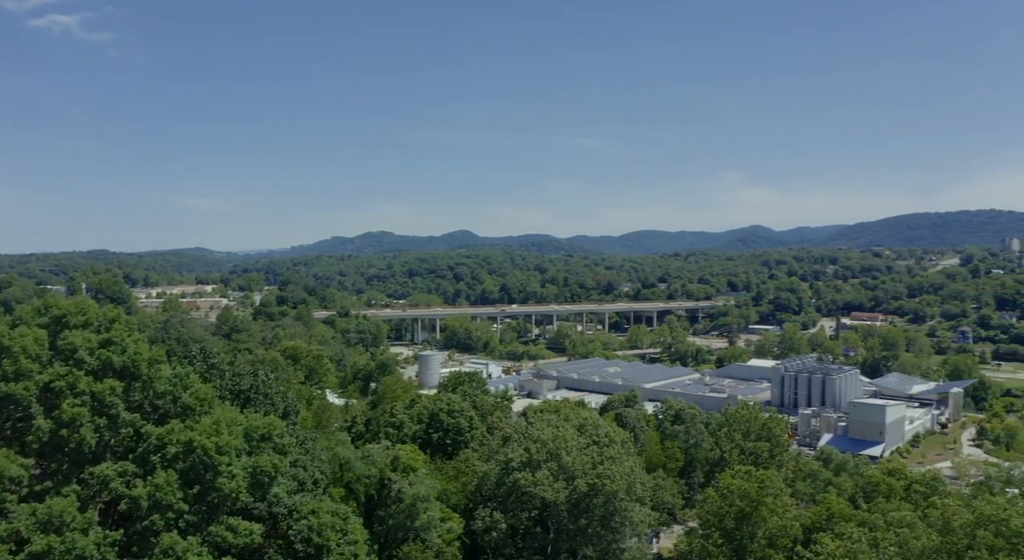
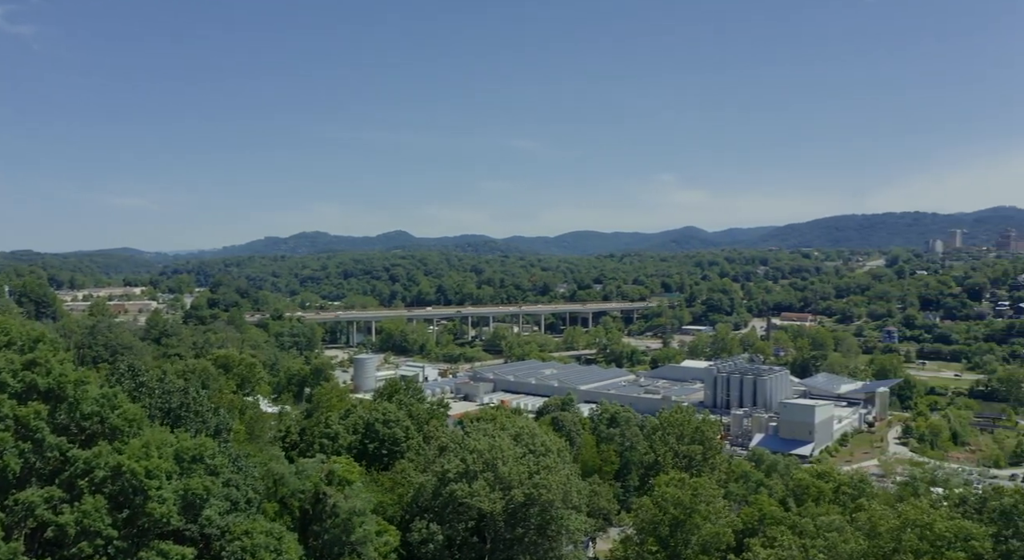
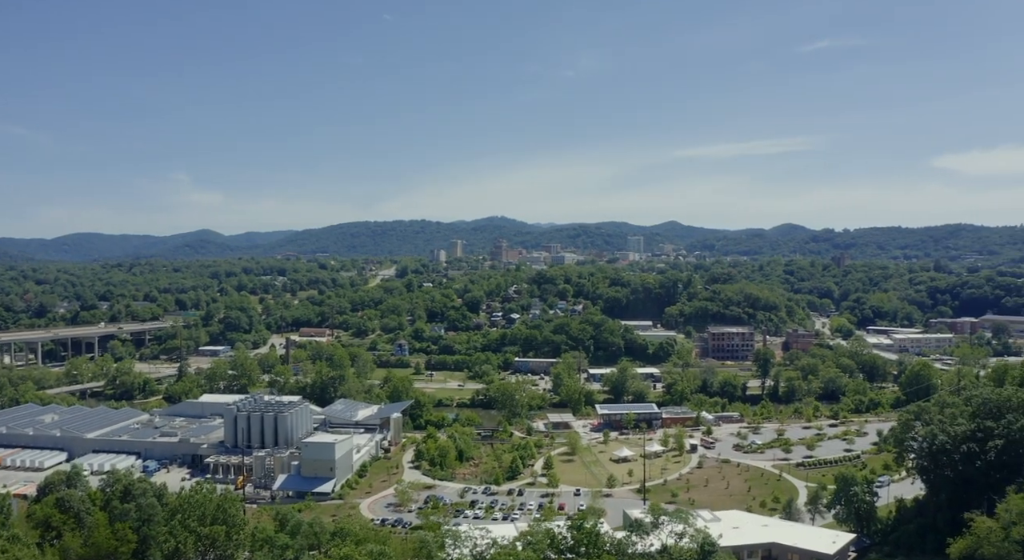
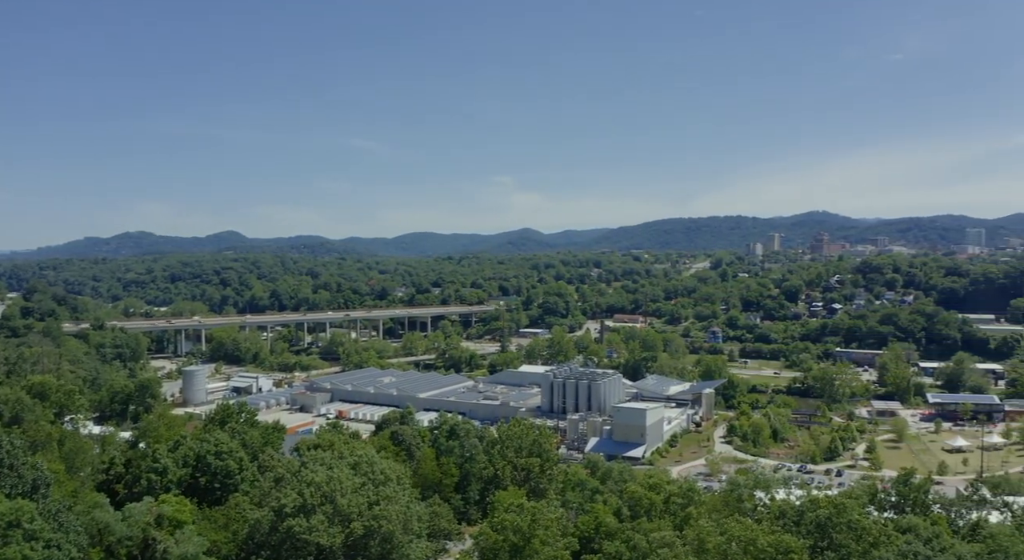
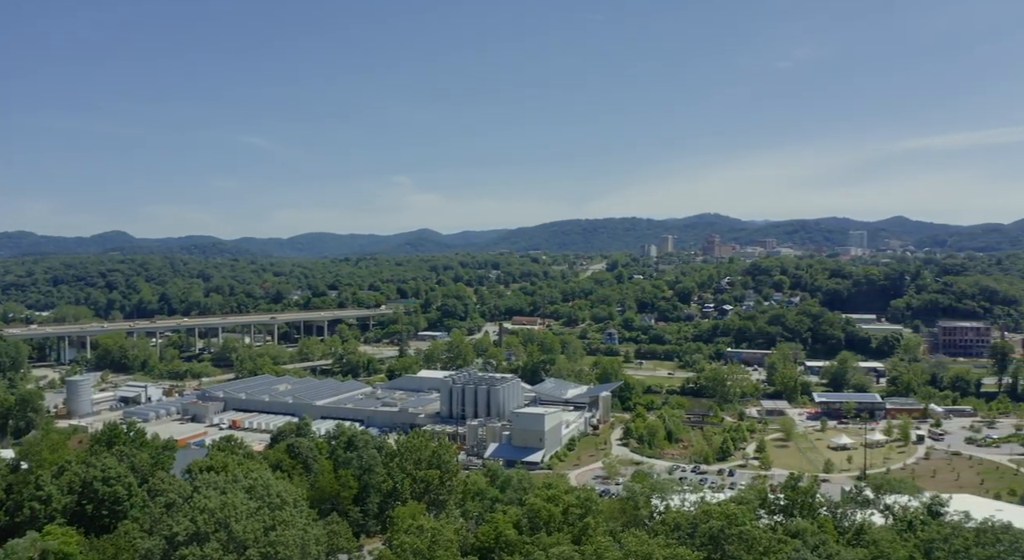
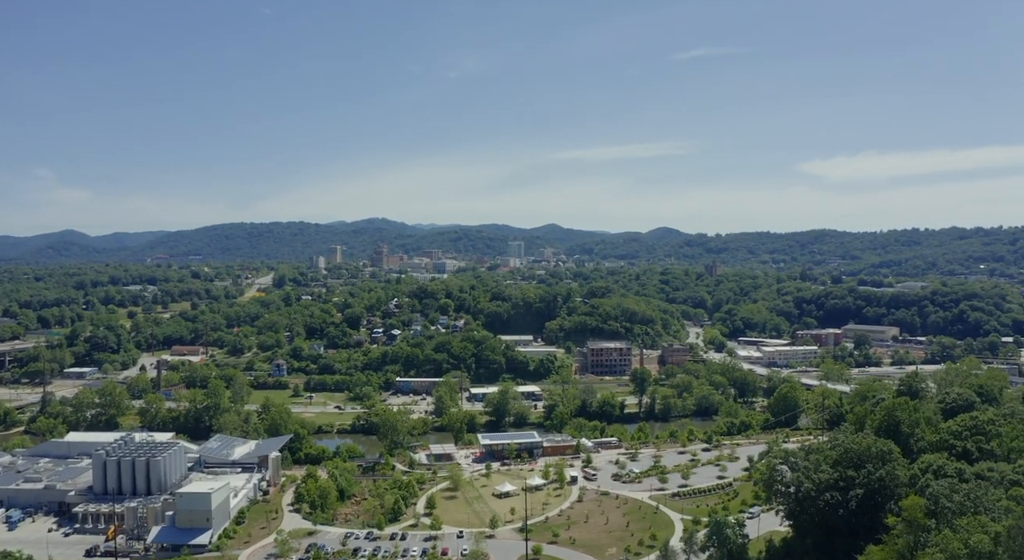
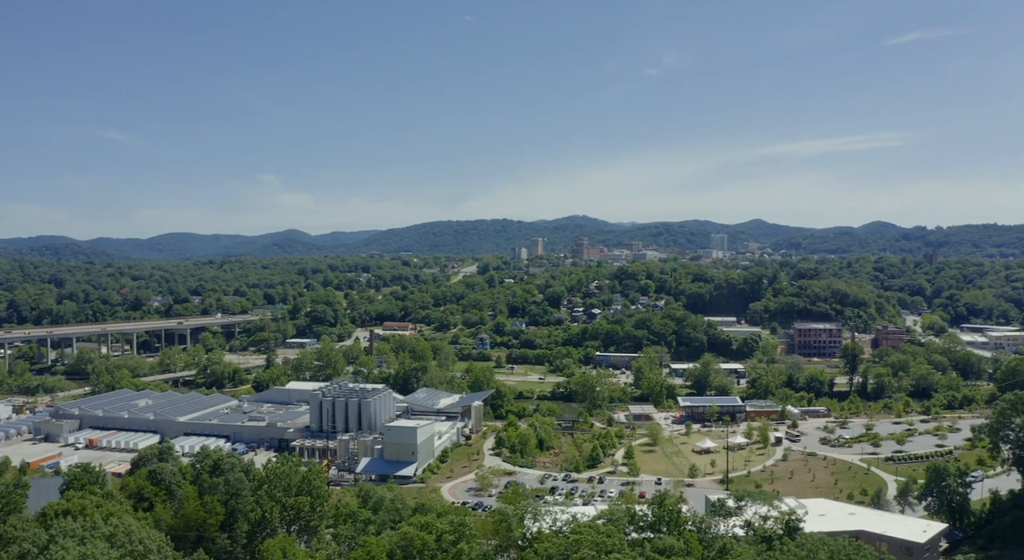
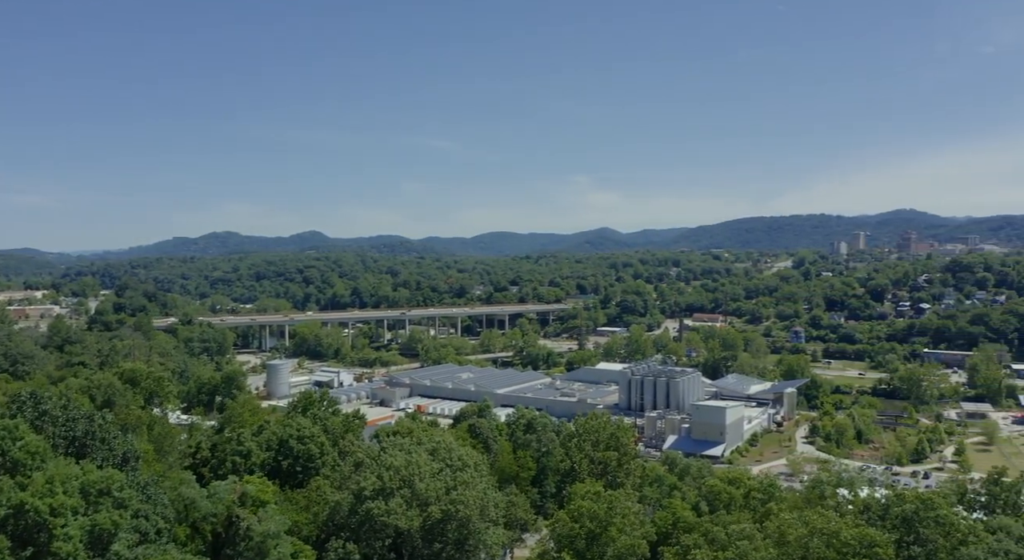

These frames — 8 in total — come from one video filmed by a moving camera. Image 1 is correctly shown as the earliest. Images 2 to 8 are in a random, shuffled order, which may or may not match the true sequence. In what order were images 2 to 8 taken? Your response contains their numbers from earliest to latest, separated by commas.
2, 8, 4, 5, 7, 3, 6
